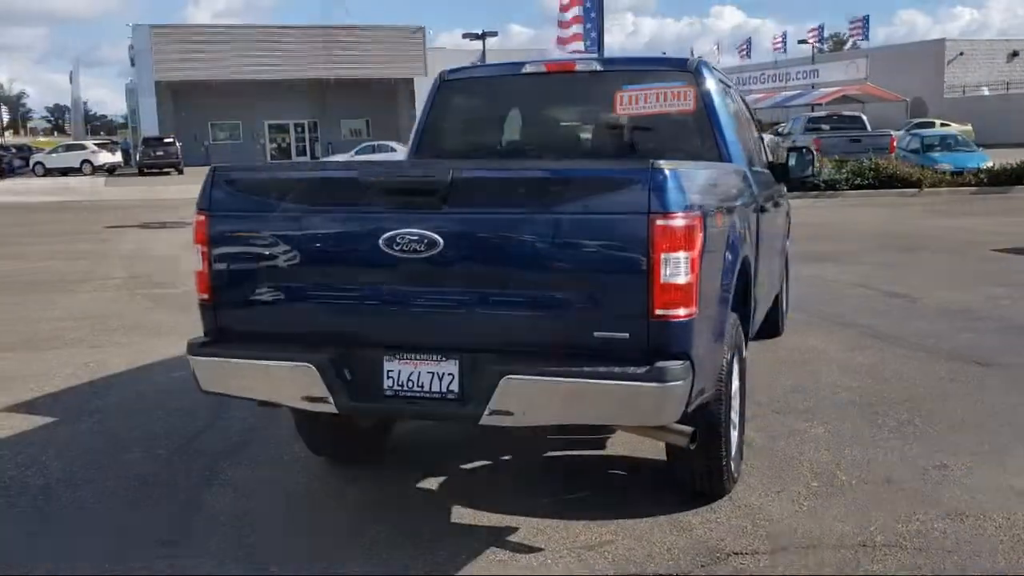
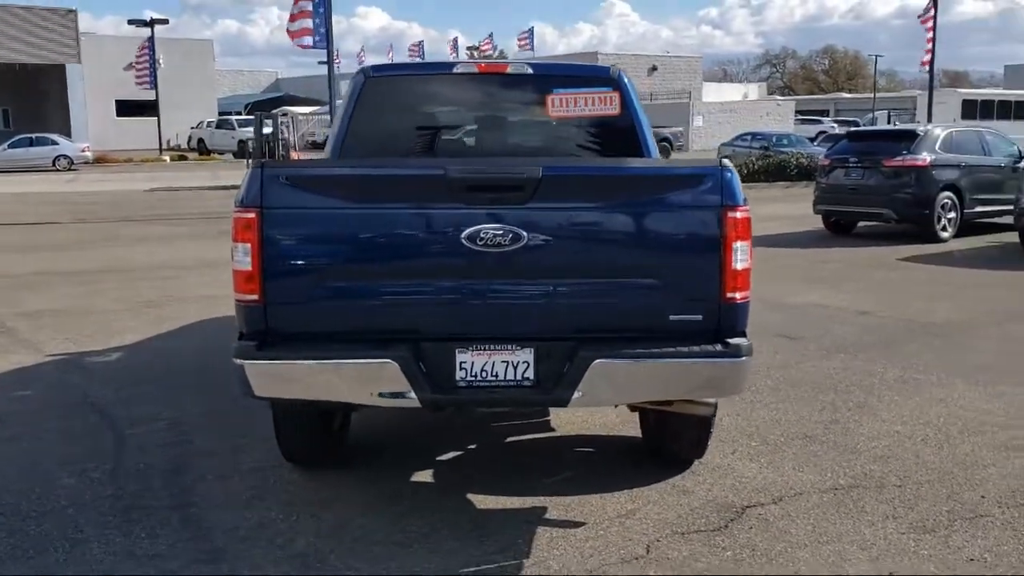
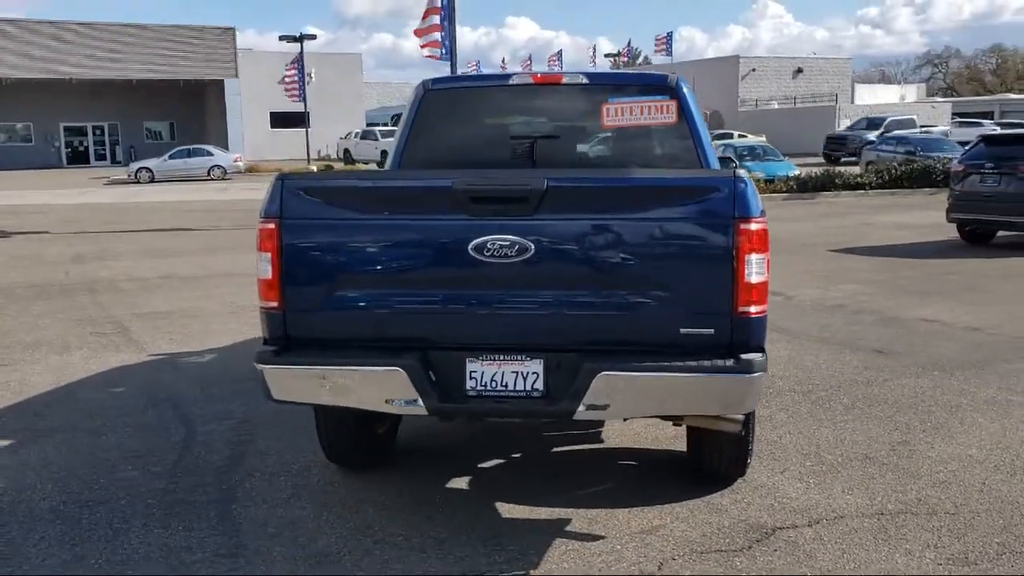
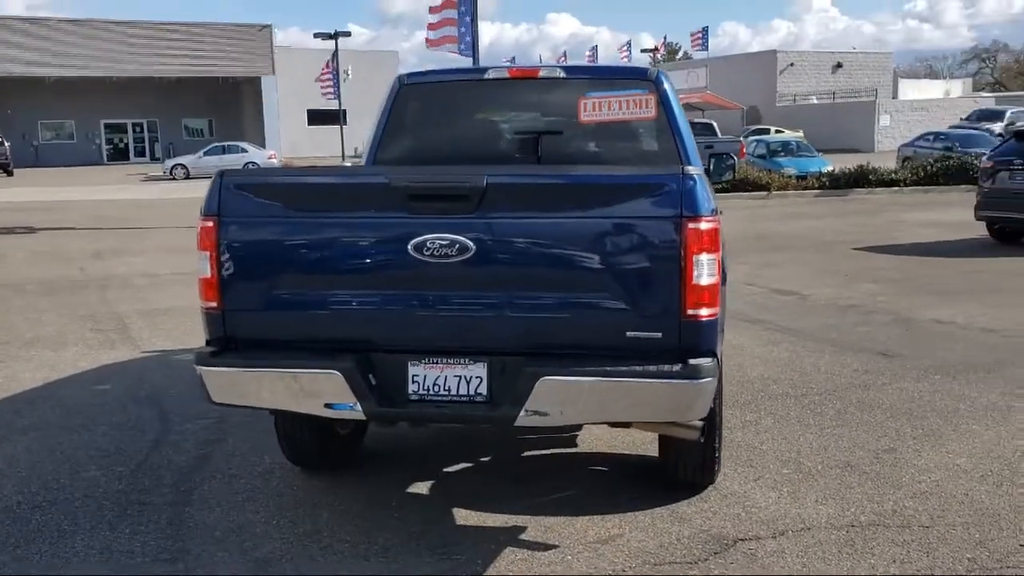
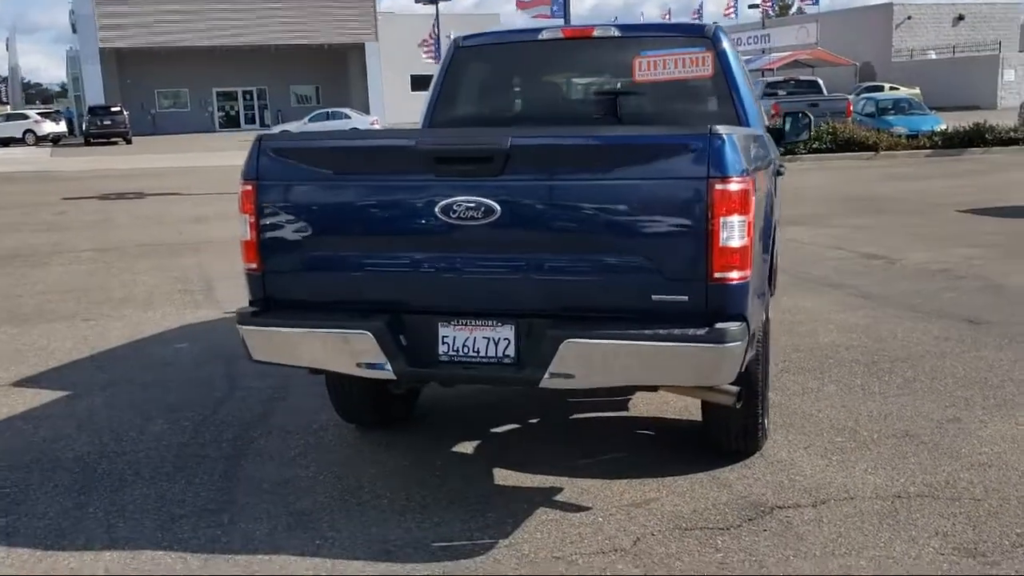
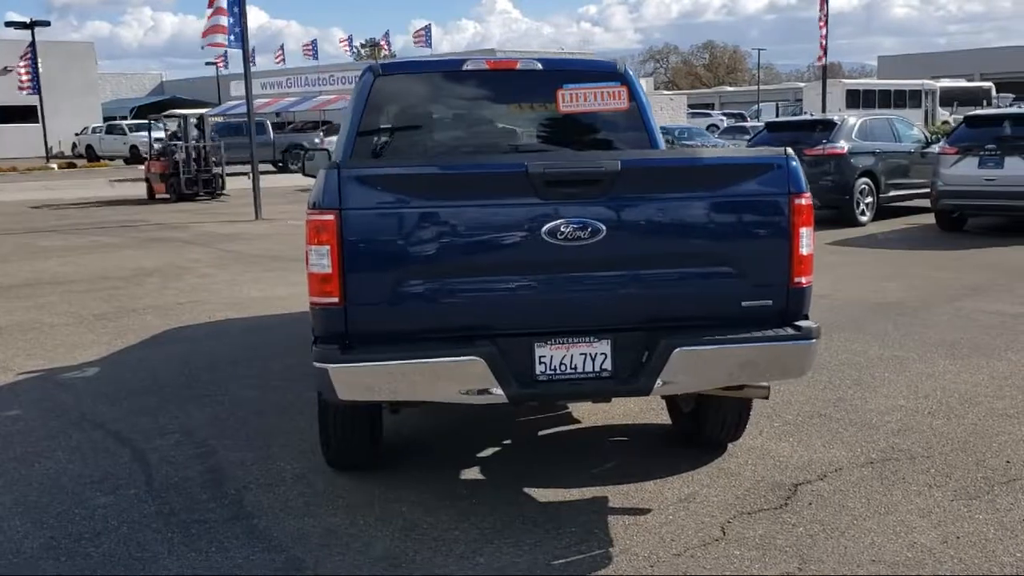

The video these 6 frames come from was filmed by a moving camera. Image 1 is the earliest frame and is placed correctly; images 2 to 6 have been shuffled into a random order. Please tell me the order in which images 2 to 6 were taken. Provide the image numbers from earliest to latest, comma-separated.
5, 4, 3, 2, 6
